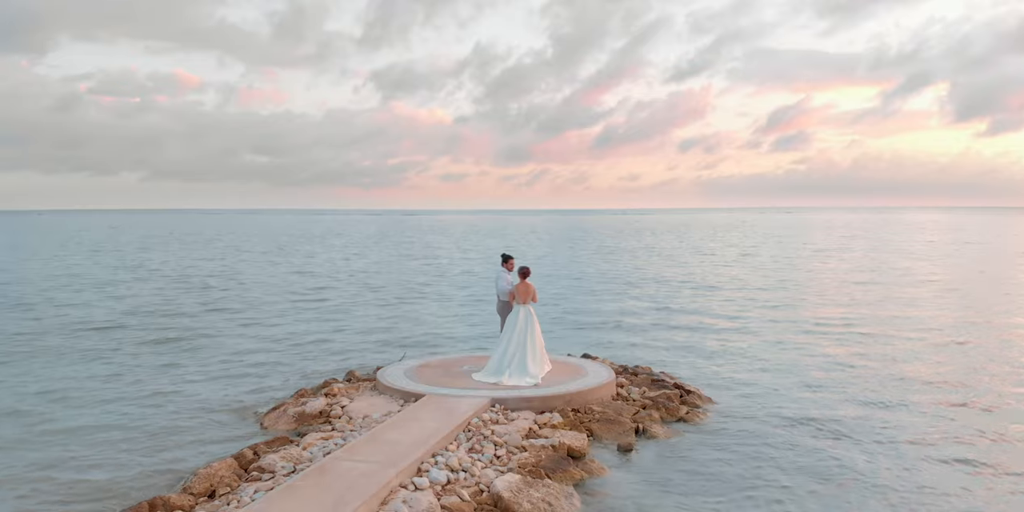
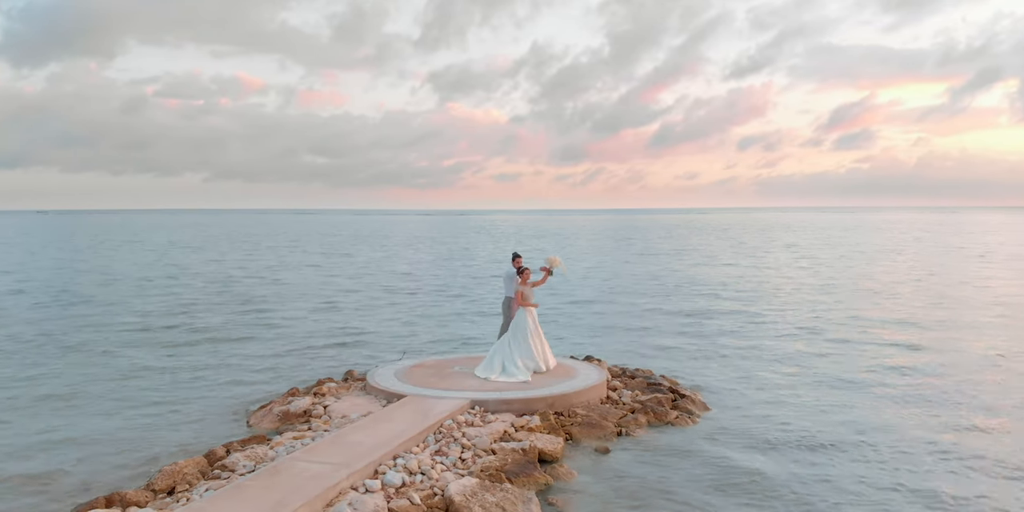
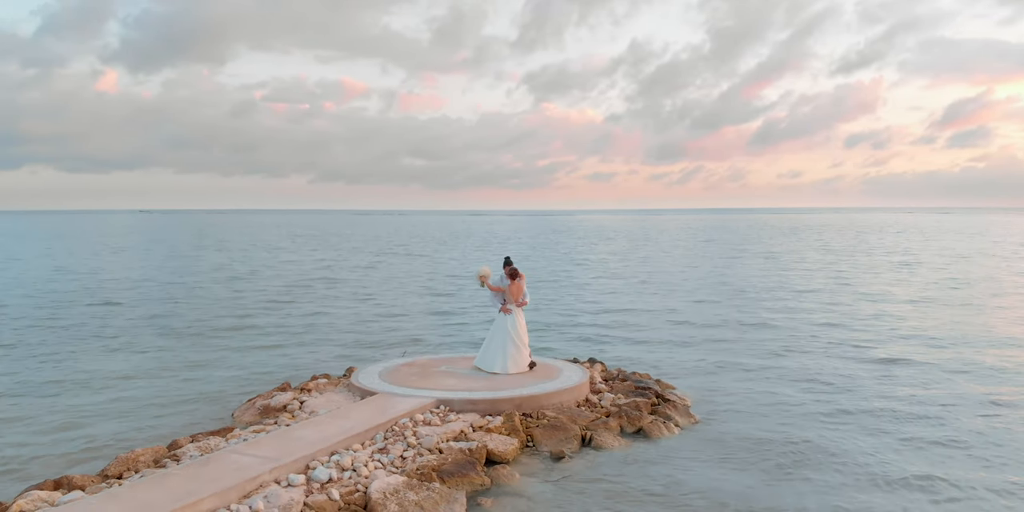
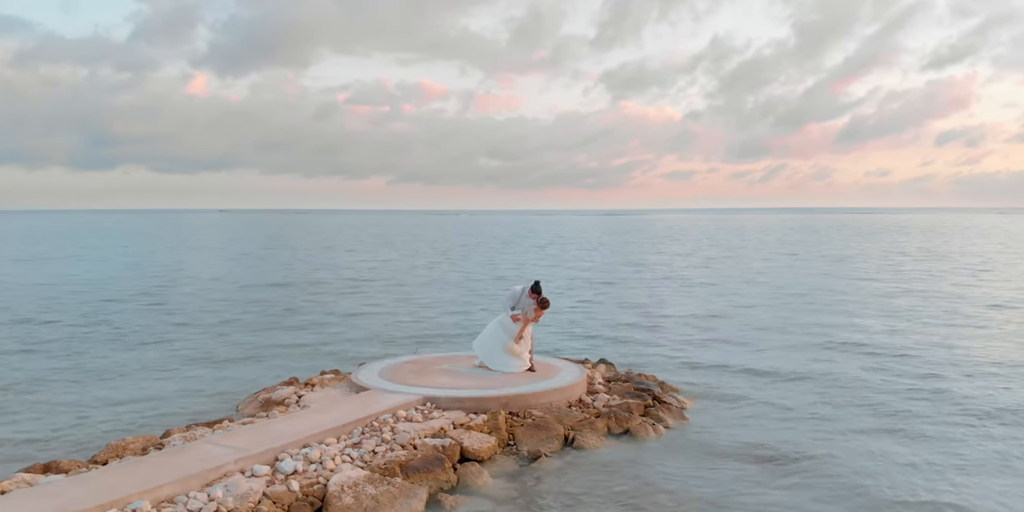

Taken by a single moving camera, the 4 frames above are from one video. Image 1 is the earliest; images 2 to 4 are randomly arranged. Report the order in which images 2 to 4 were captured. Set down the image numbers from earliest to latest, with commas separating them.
2, 3, 4
